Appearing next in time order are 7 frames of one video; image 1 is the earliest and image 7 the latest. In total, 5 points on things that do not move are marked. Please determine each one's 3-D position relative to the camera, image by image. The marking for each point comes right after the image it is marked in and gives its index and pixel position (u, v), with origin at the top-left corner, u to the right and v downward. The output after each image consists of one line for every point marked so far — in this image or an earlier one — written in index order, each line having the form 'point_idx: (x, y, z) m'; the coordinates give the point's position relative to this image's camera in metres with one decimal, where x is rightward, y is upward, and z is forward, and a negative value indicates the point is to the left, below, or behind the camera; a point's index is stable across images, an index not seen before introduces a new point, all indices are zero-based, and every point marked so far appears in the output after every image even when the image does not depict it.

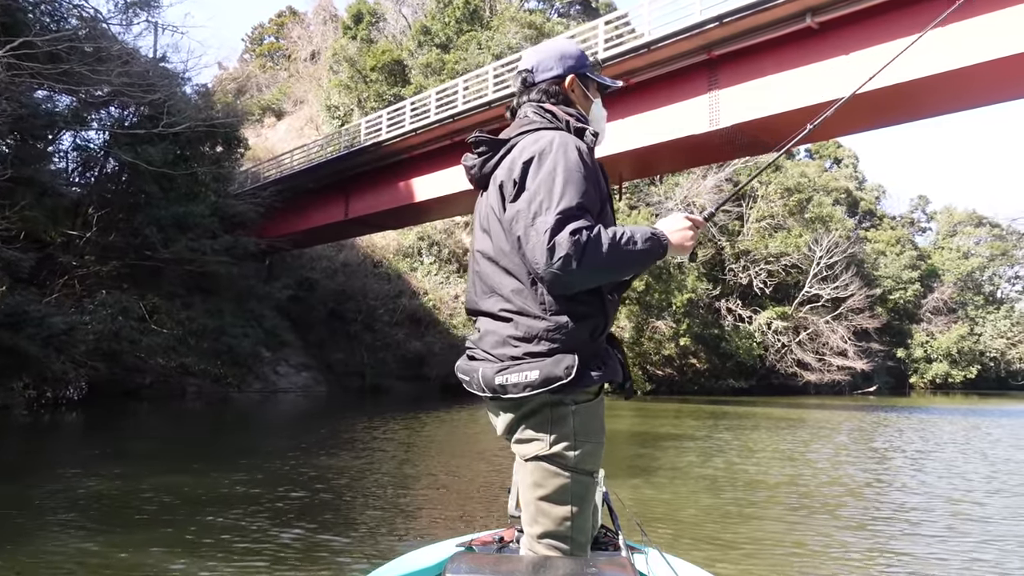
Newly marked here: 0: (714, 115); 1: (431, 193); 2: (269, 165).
0: (+2.6, +2.3, +10.0) m
1: (-1.5, +1.7, +13.8) m
2: (-5.5, +2.8, +17.6) m
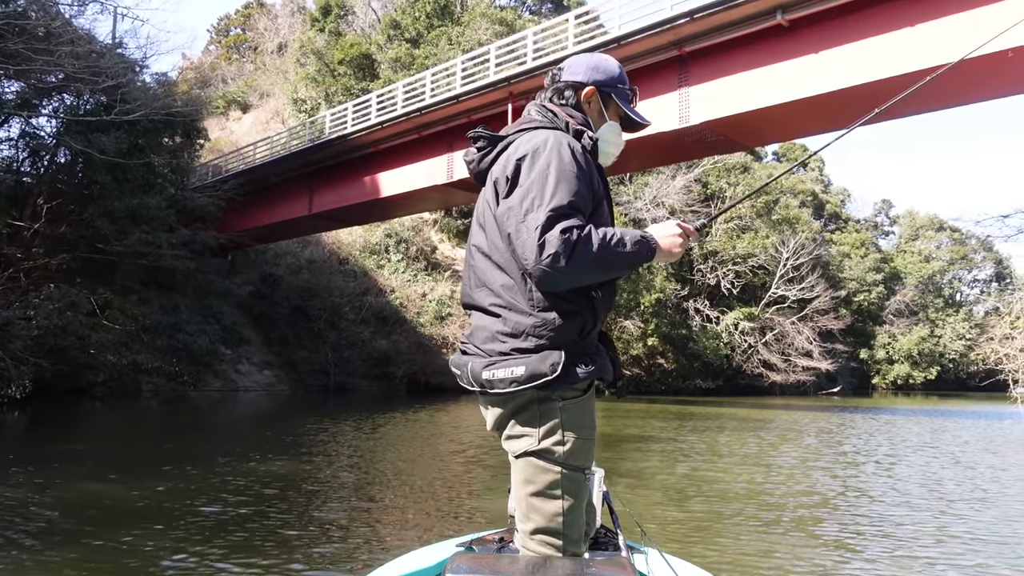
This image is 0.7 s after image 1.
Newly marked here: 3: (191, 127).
0: (+2.2, +2.3, +9.9) m
1: (-2.0, +1.8, +13.5) m
2: (-6.2, +2.9, +17.1) m
3: (-6.1, +3.1, +14.5) m
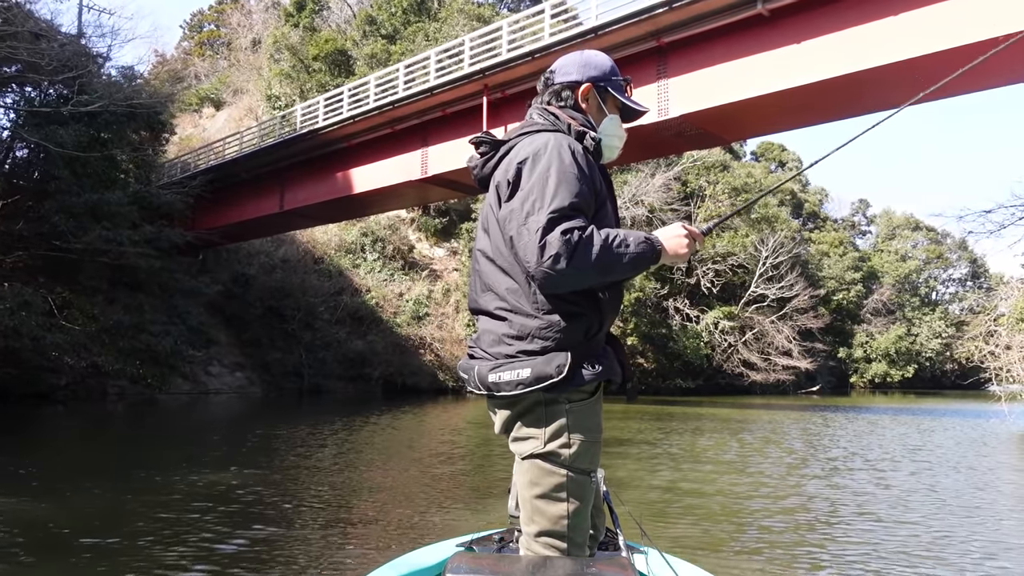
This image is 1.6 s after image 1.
0: (+1.9, +2.3, +9.6) m
1: (-2.4, +1.8, +13.1) m
2: (-6.7, +2.9, +16.7) m
3: (-6.6, +3.1, +14.1) m
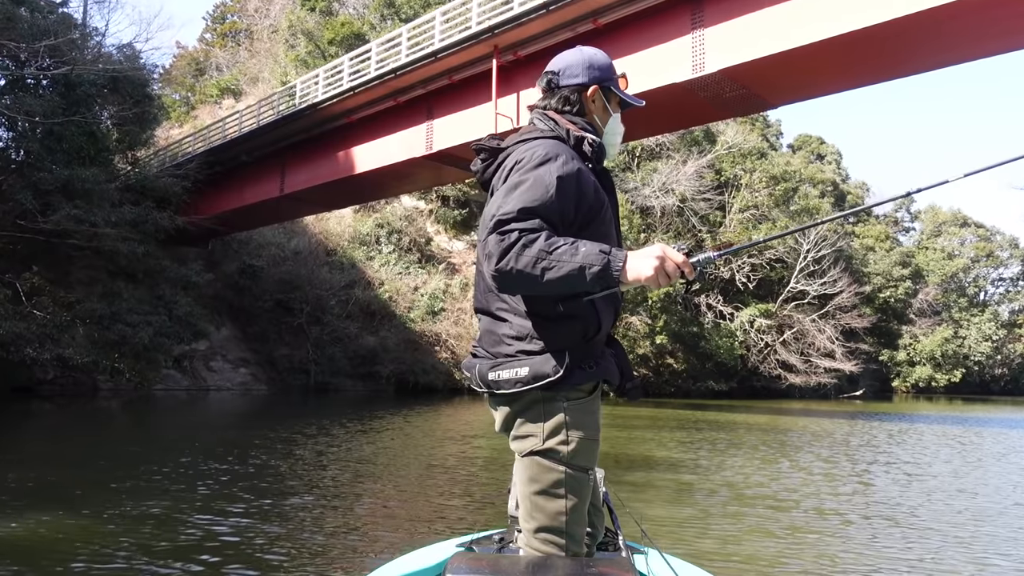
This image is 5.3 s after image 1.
0: (+2.0, +2.5, +8.3) m
1: (-2.2, +1.9, +12.0) m
2: (-6.3, +3.1, +15.7) m
3: (-6.3, +3.3, +13.1) m
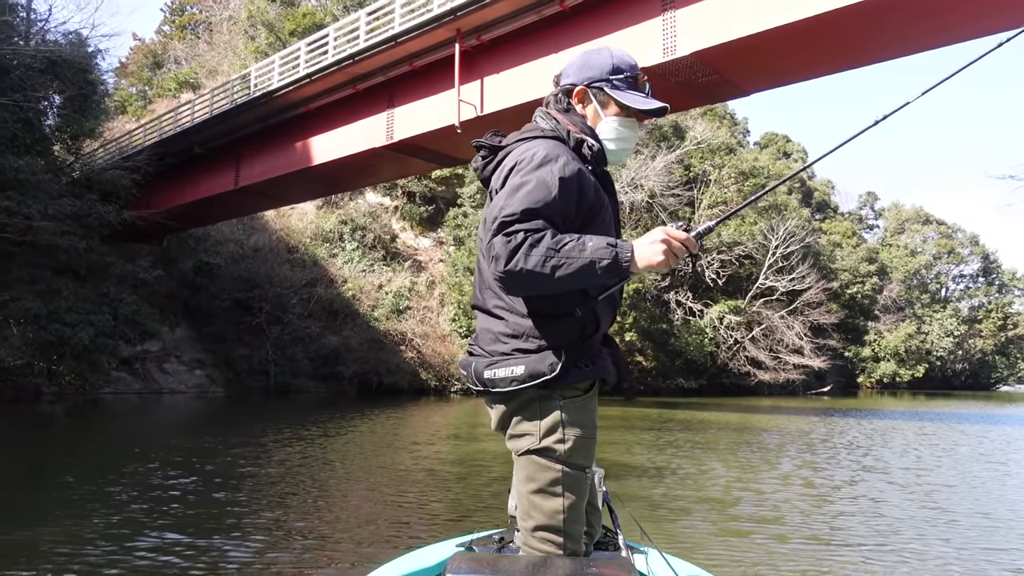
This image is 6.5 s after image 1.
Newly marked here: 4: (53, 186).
0: (+1.6, +2.5, +8.0) m
1: (-2.7, +2.0, +11.5) m
2: (-7.0, +3.2, +15.1) m
3: (-6.8, +3.3, +12.5) m
4: (-6.9, +1.6, +11.7) m
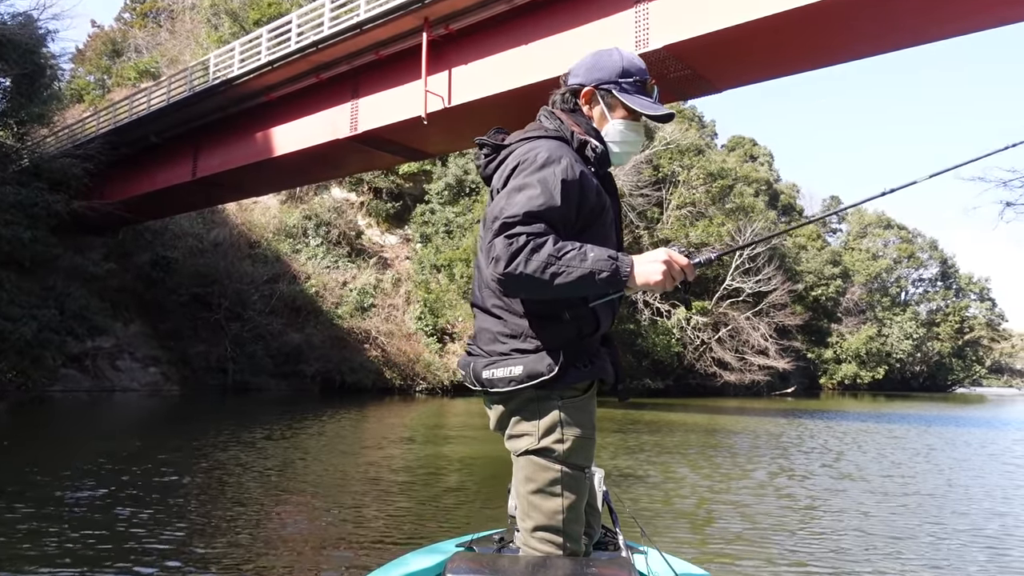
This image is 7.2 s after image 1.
0: (+1.3, +2.5, +7.8) m
1: (-3.1, +2.0, +11.2) m
2: (-7.6, +3.3, +14.5) m
3: (-7.3, +3.4, +11.9) m
4: (-7.4, +1.7, +11.2) m
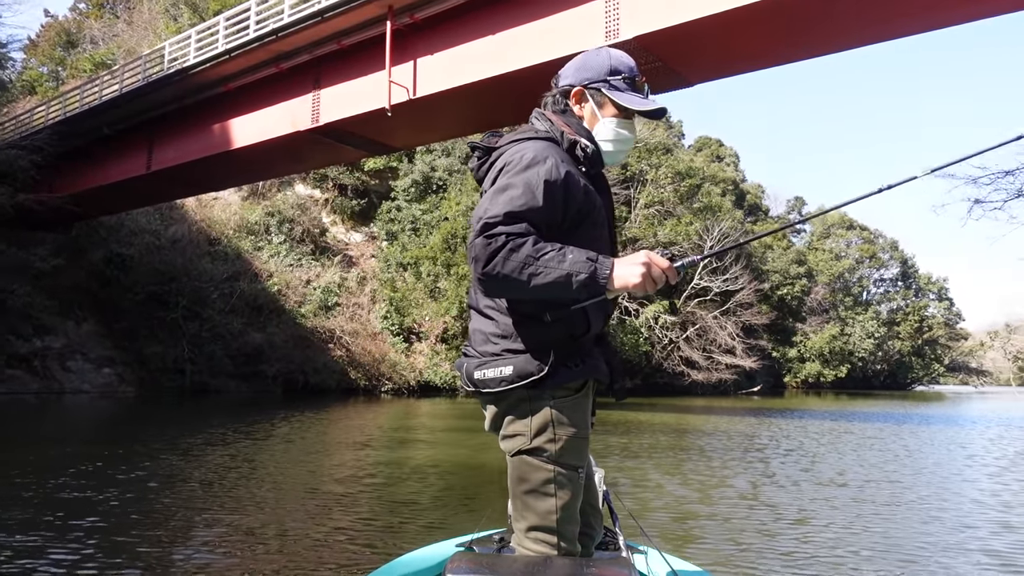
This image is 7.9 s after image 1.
0: (+1.0, +2.6, +7.6) m
1: (-3.6, +2.1, +10.8) m
2: (-8.2, +3.3, +13.9) m
3: (-7.8, +3.5, +11.4) m
4: (-7.8, +1.7, +10.6) m
